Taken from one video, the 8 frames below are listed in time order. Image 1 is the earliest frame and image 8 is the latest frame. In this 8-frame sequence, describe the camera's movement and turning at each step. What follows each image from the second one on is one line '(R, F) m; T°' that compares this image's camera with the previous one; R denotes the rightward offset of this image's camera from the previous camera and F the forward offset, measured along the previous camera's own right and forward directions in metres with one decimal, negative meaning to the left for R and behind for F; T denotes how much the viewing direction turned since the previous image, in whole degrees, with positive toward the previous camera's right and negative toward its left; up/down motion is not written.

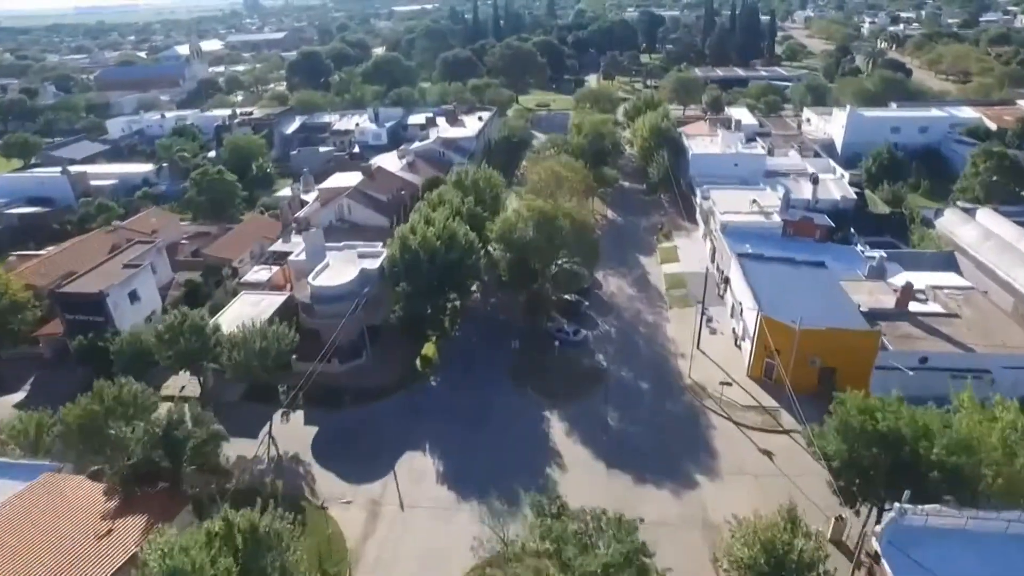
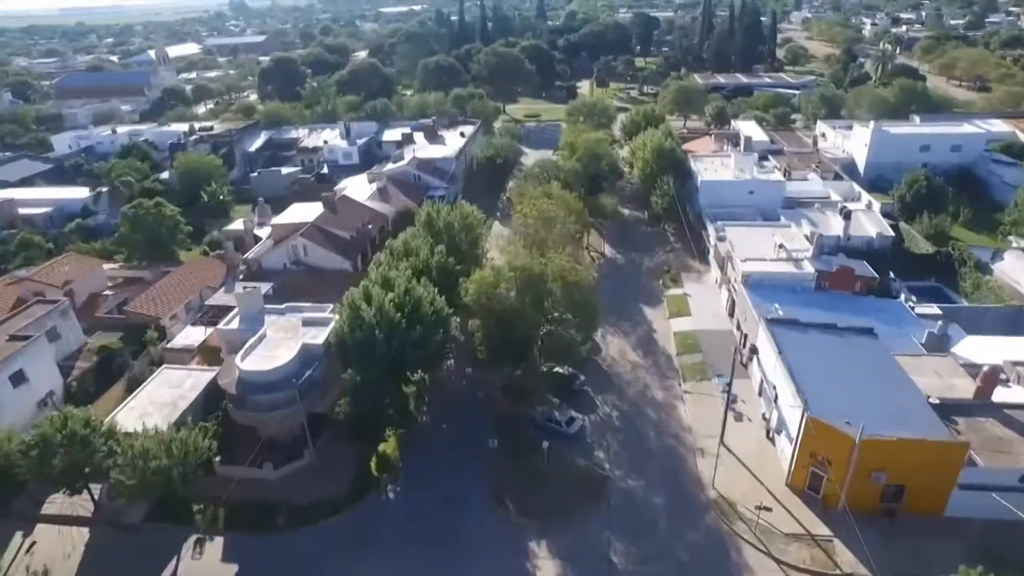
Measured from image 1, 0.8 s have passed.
(+0.8, +8.1) m; +1°
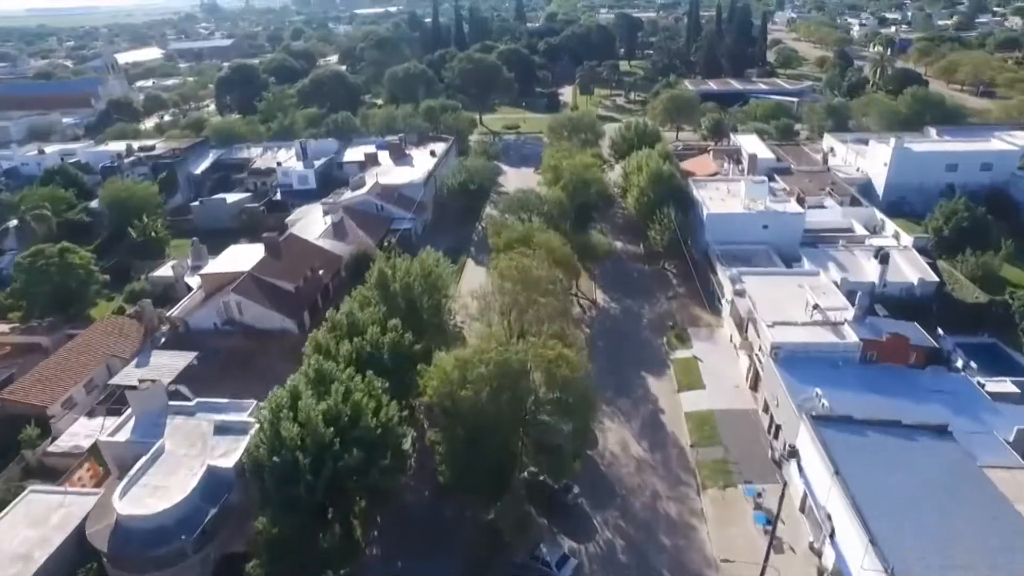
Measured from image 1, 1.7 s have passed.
(+0.5, +8.2) m; +1°
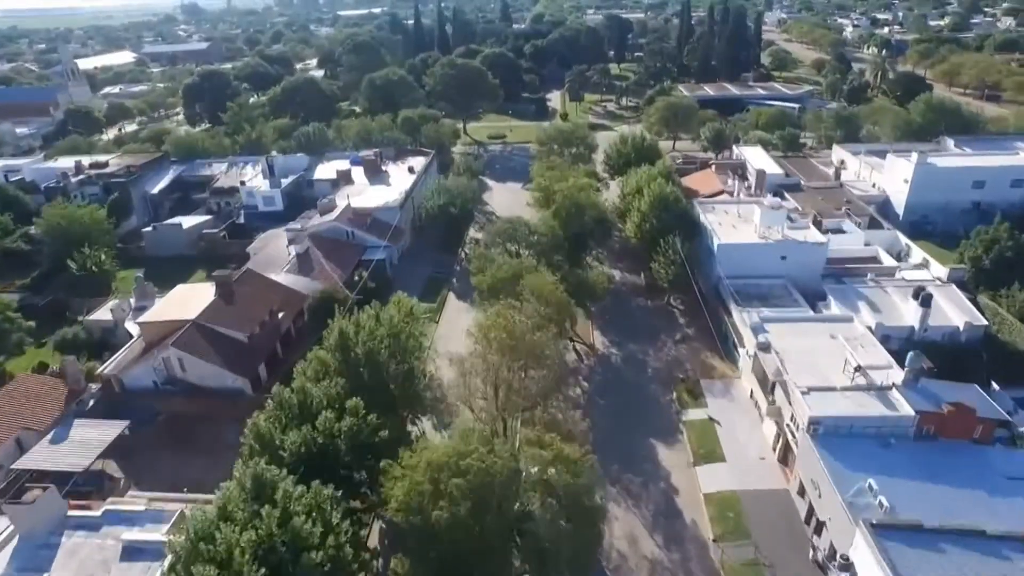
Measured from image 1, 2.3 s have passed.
(+0.2, +5.7) m; +1°
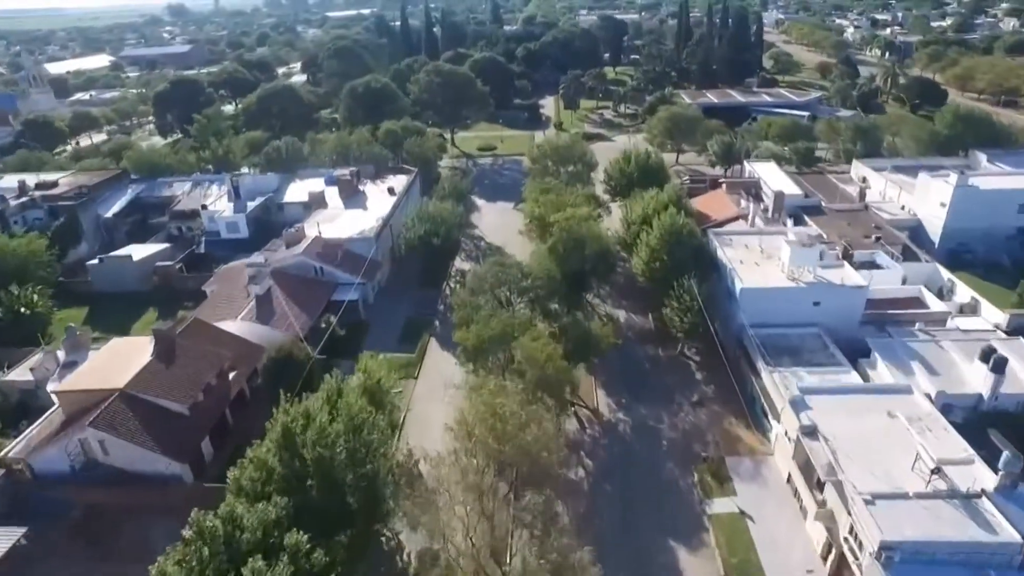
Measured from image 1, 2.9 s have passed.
(+0.2, +6.1) m; +1°
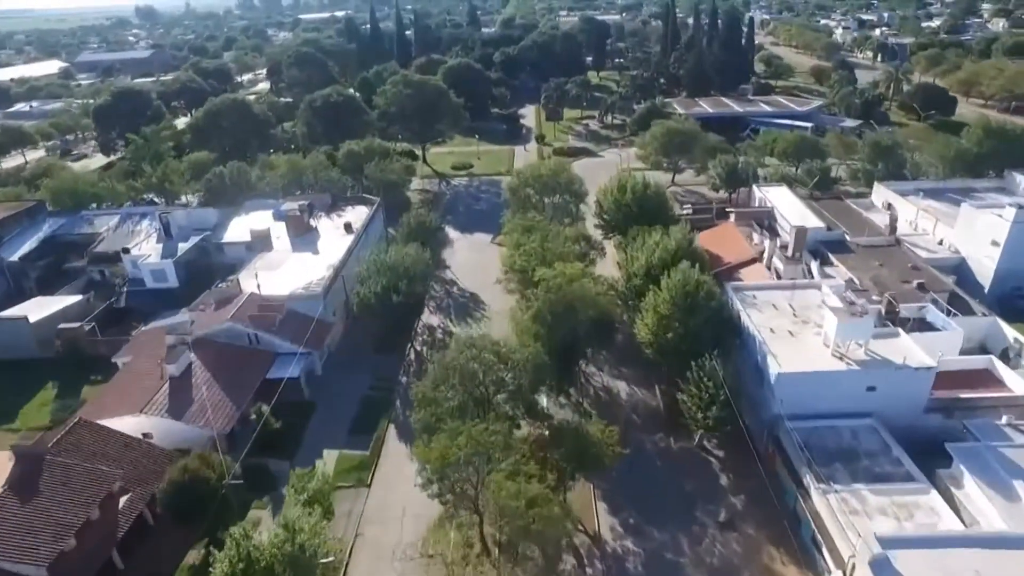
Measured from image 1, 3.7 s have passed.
(+0.4, +8.1) m; +1°
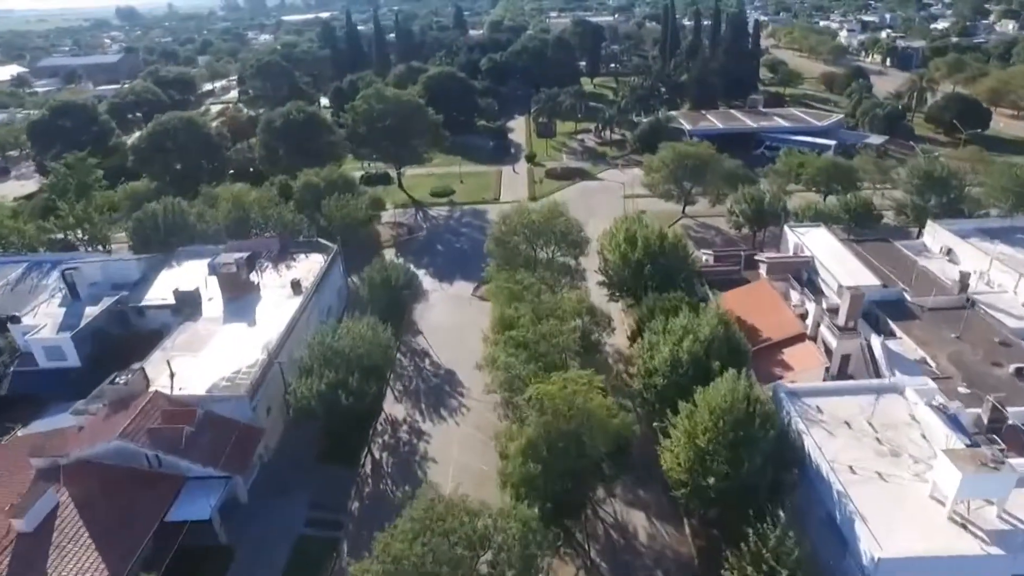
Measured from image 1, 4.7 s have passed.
(+0.4, +9.3) m; +1°
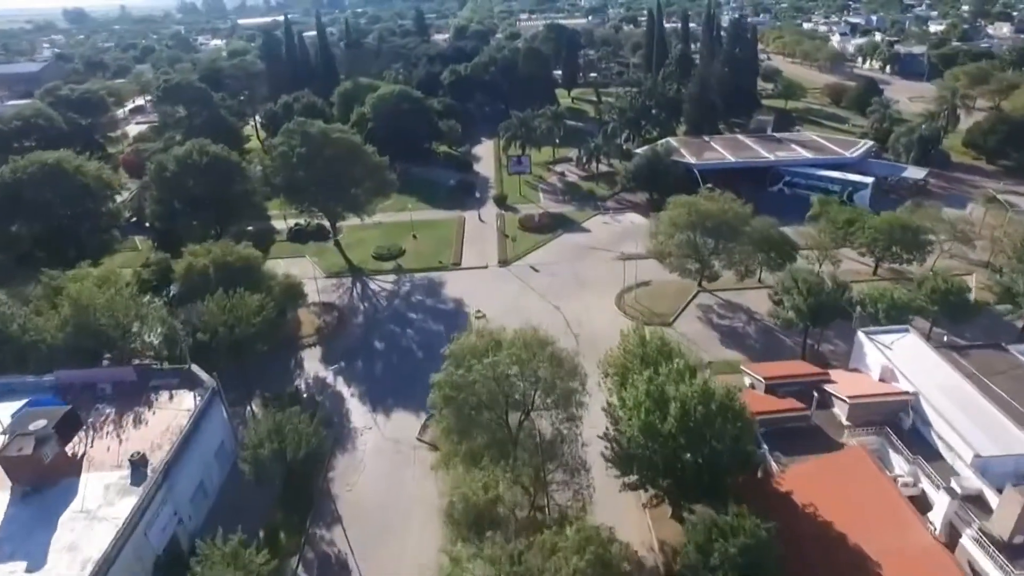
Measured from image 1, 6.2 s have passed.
(+0.7, +14.6) m; +2°
